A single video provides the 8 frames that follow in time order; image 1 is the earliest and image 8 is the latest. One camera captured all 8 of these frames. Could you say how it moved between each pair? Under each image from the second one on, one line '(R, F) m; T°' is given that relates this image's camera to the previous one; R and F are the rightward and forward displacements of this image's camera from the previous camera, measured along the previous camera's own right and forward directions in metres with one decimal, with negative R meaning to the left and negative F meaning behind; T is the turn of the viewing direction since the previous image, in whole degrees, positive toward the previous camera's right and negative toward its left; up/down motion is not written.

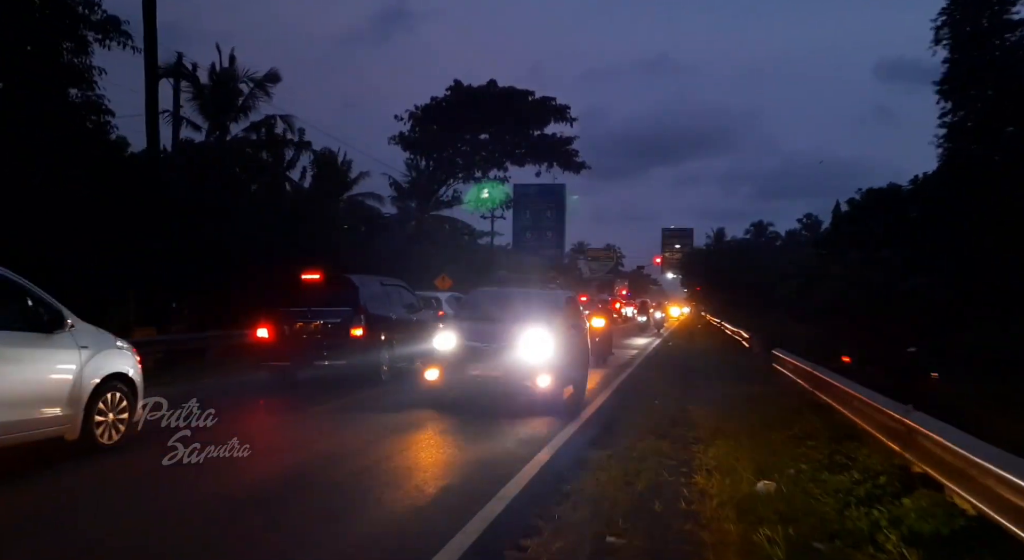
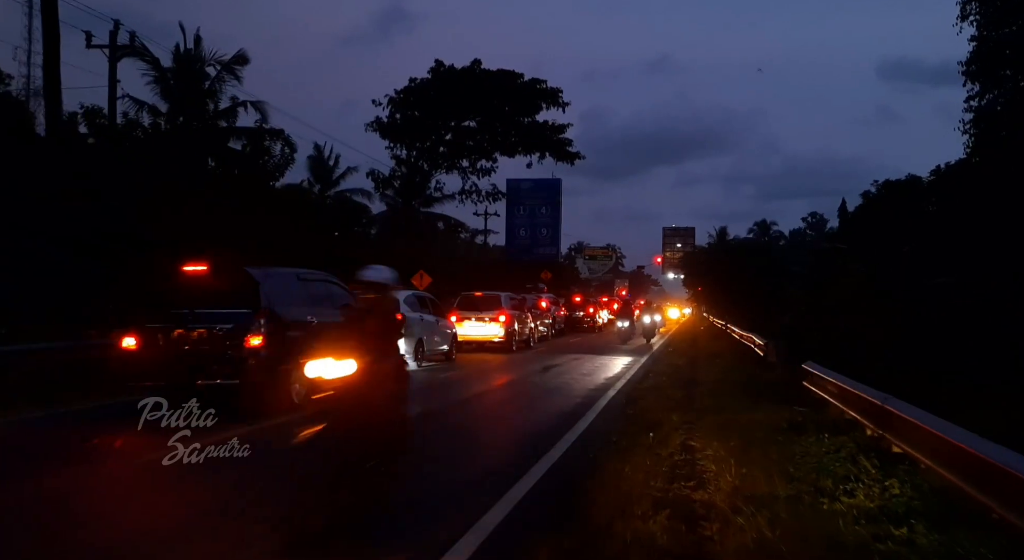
(+0.6, +3.0) m; 0°
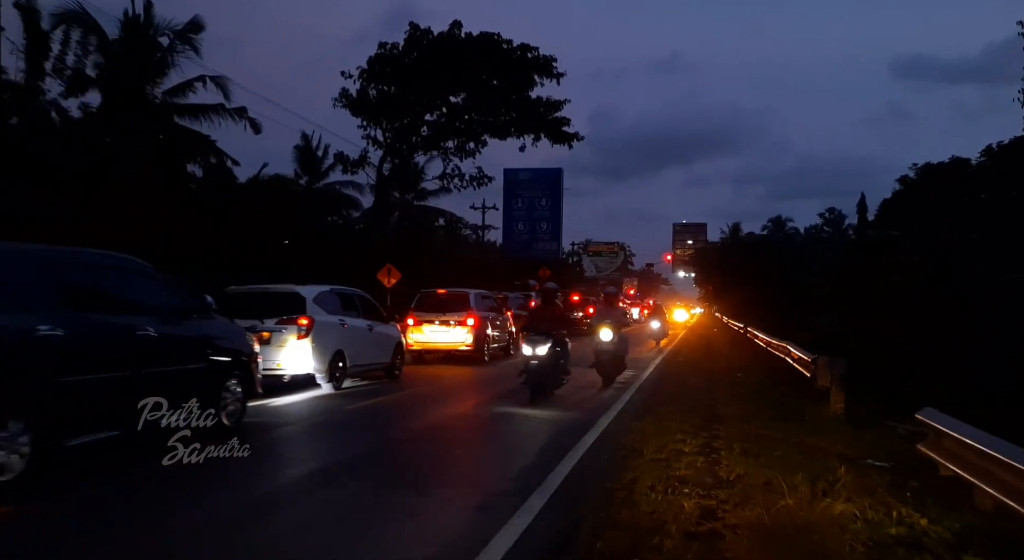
(+0.9, +4.4) m; -1°
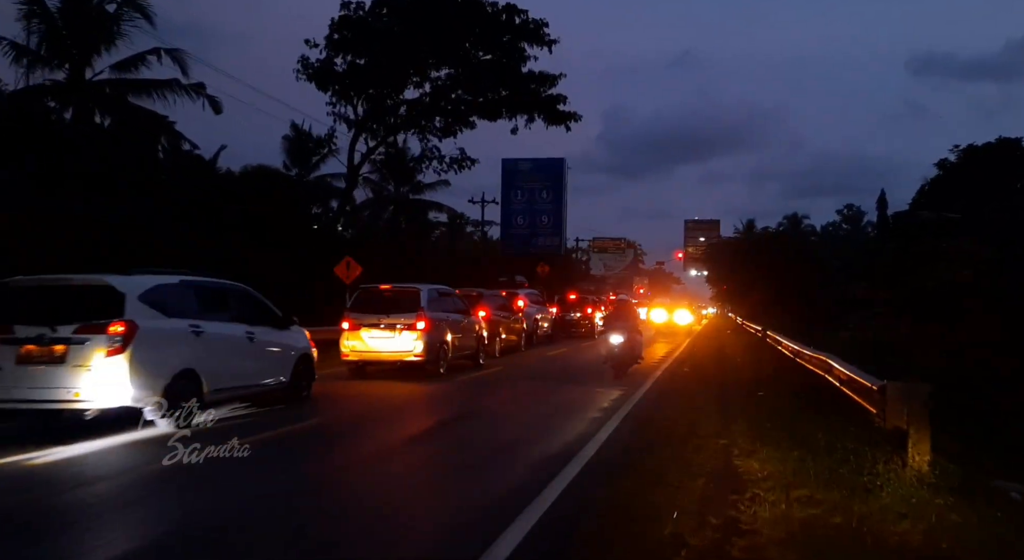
(+0.9, +3.8) m; -1°
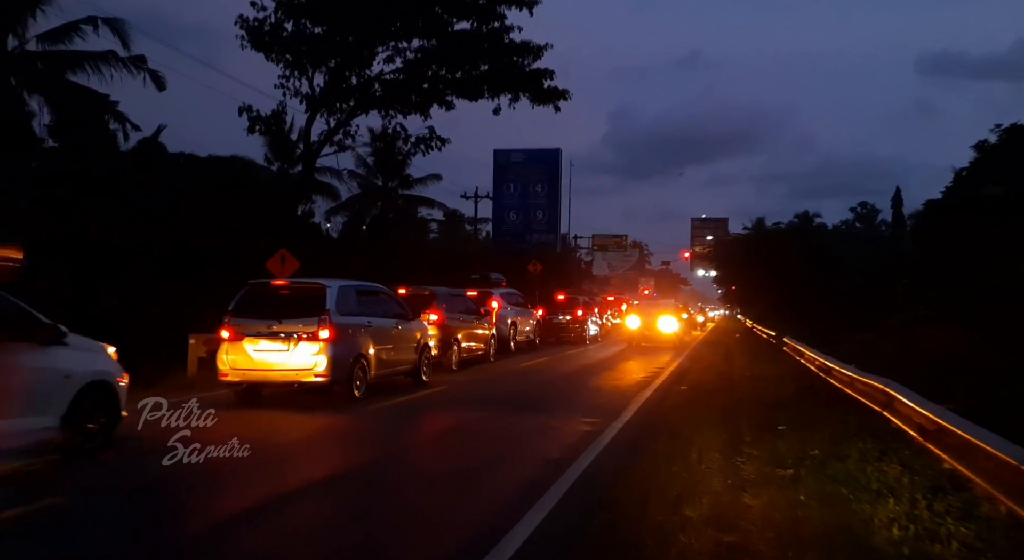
(+0.9, +3.7) m; 0°
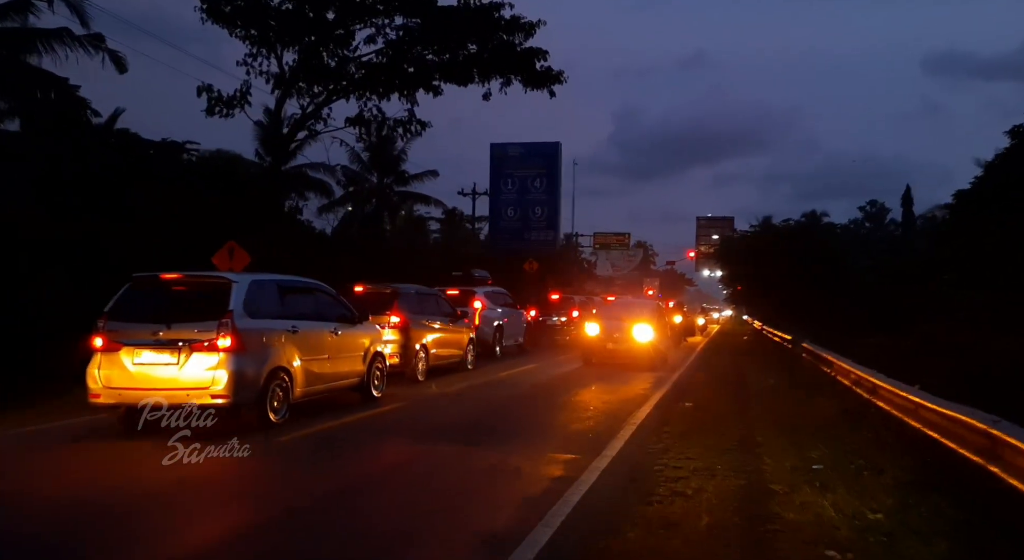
(+0.5, +2.4) m; 0°
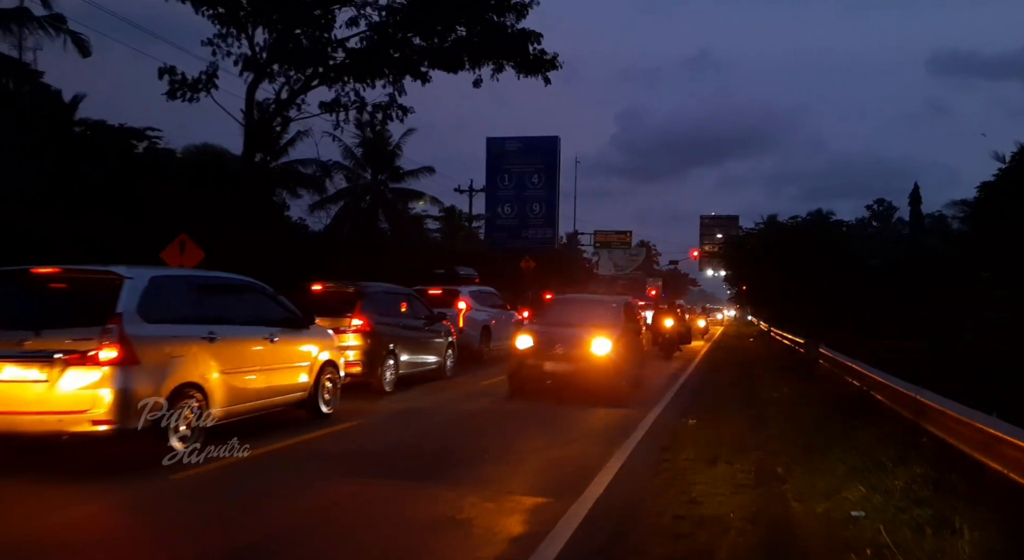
(+0.4, +1.7) m; 0°
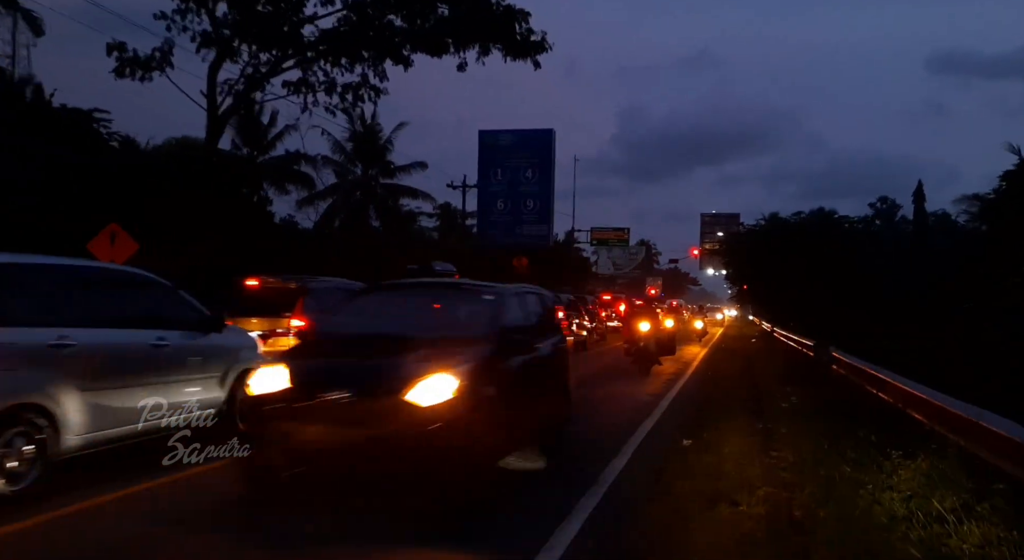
(+0.4, +1.7) m; 0°
